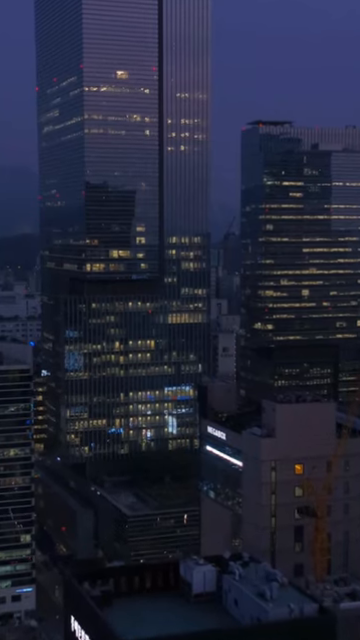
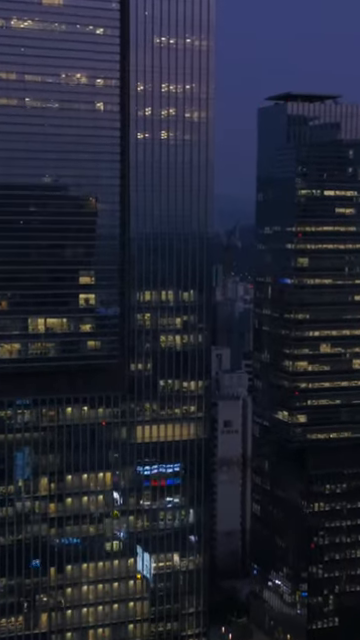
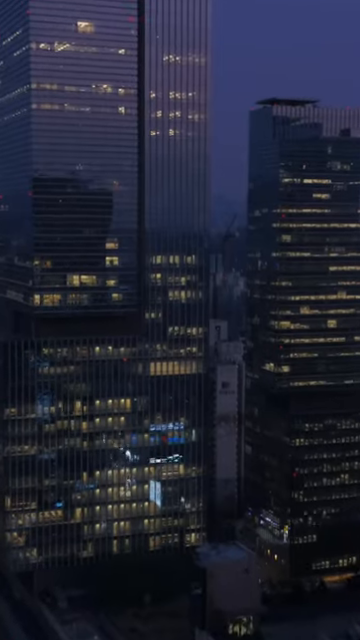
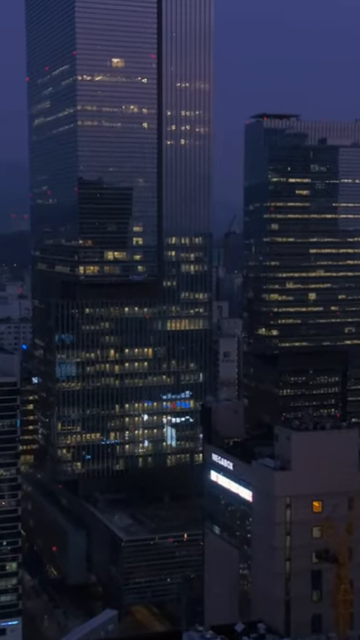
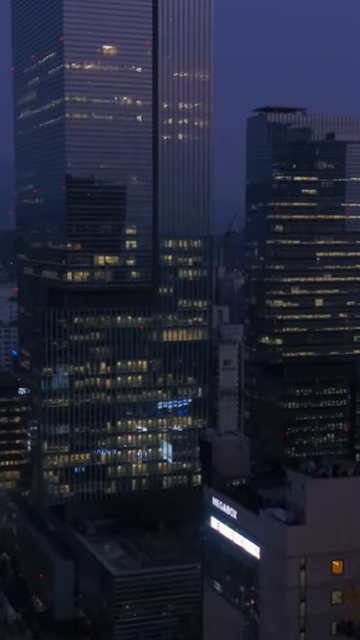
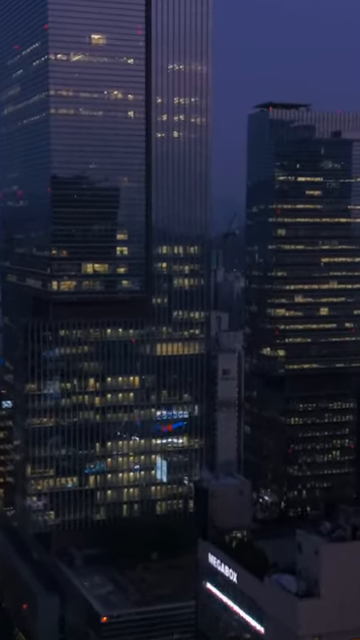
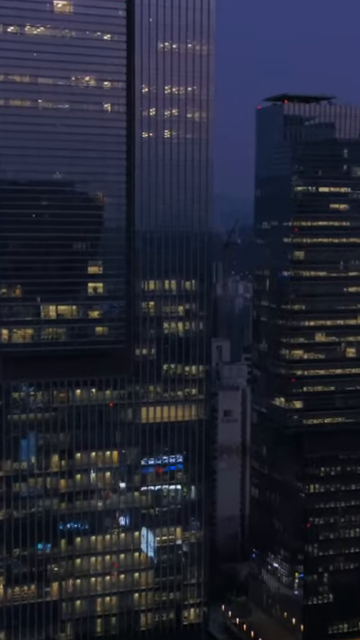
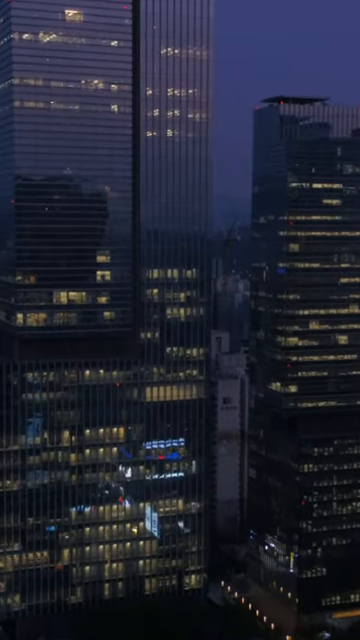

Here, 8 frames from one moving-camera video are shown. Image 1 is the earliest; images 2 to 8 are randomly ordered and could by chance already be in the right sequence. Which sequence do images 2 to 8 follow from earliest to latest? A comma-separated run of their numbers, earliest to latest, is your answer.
4, 5, 6, 3, 8, 7, 2
